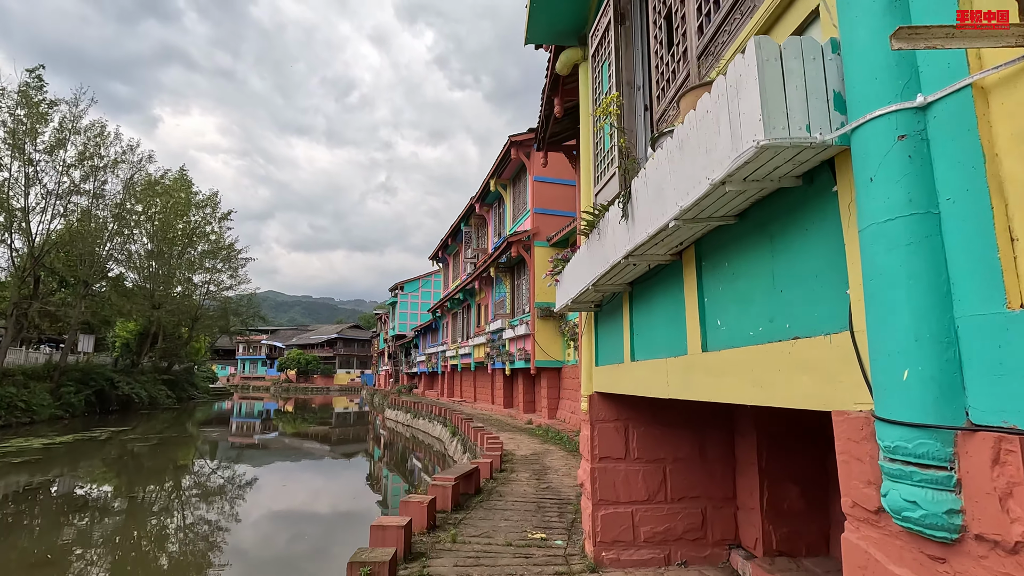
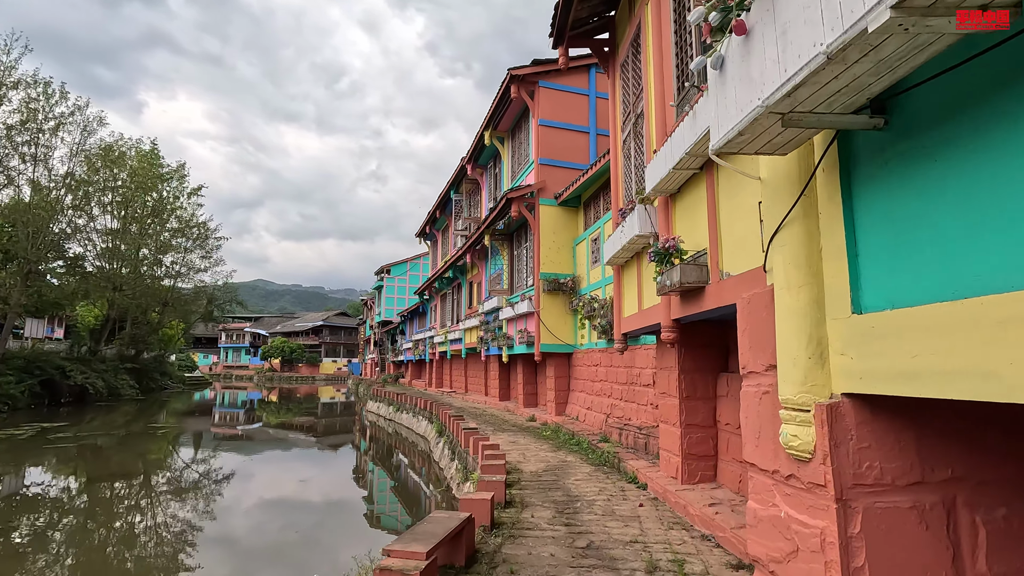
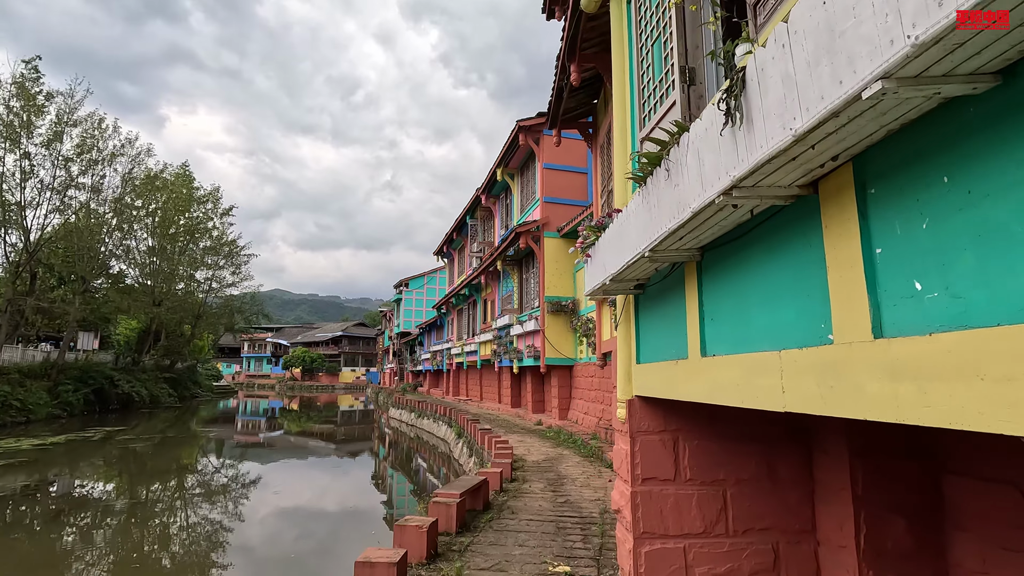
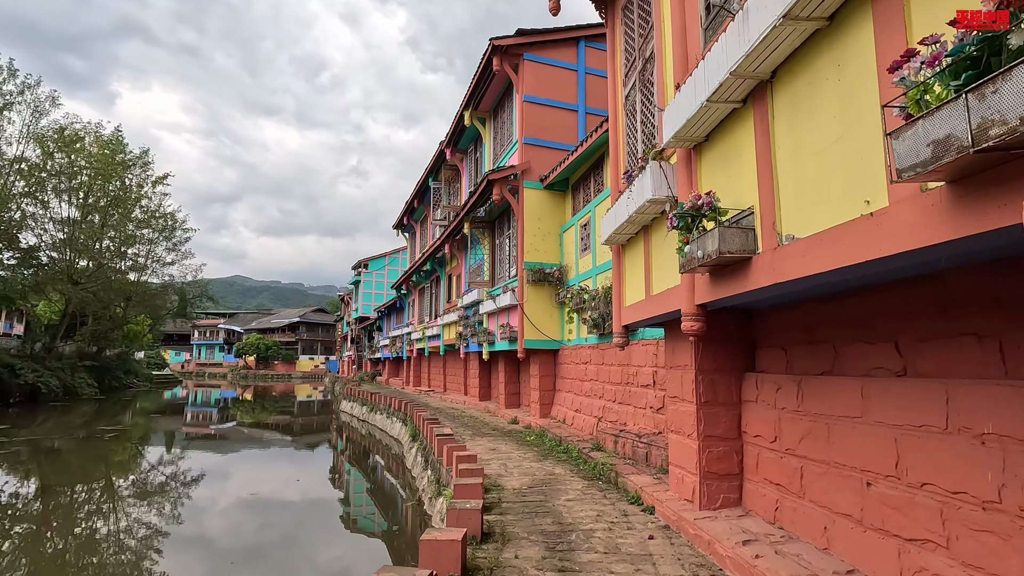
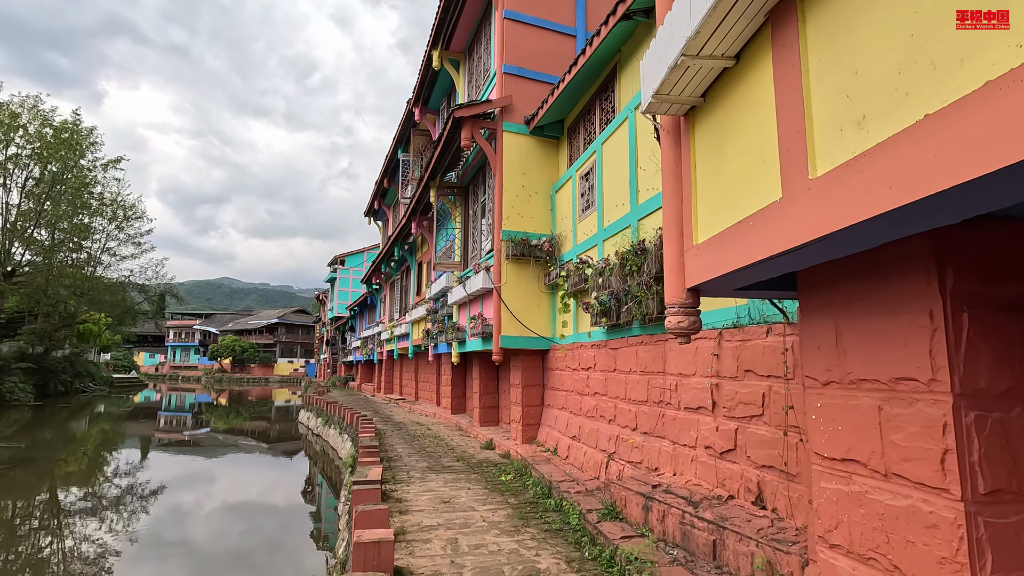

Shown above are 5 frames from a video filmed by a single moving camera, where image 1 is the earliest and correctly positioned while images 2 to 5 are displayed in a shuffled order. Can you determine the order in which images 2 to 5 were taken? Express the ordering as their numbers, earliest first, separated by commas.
3, 2, 4, 5
